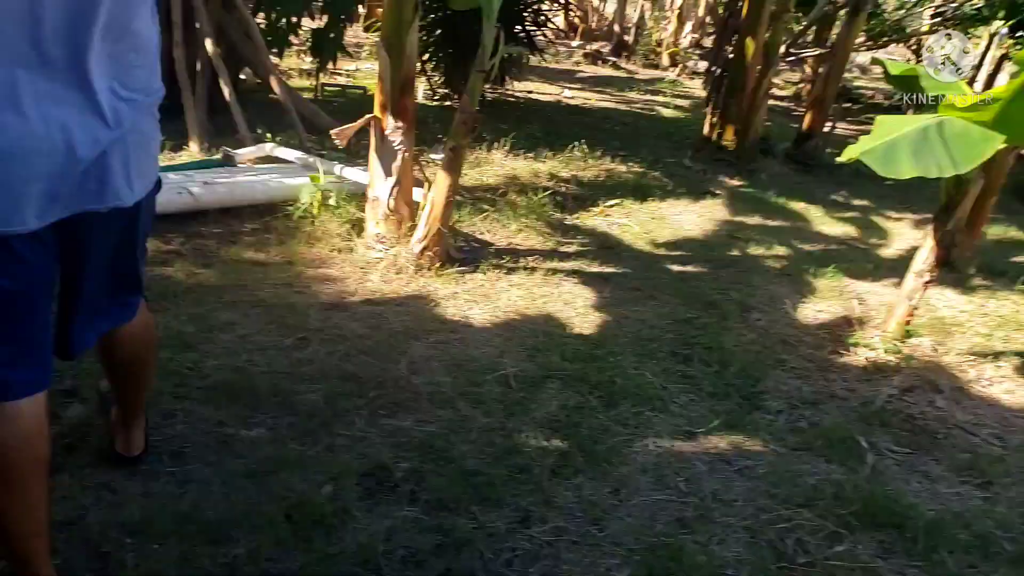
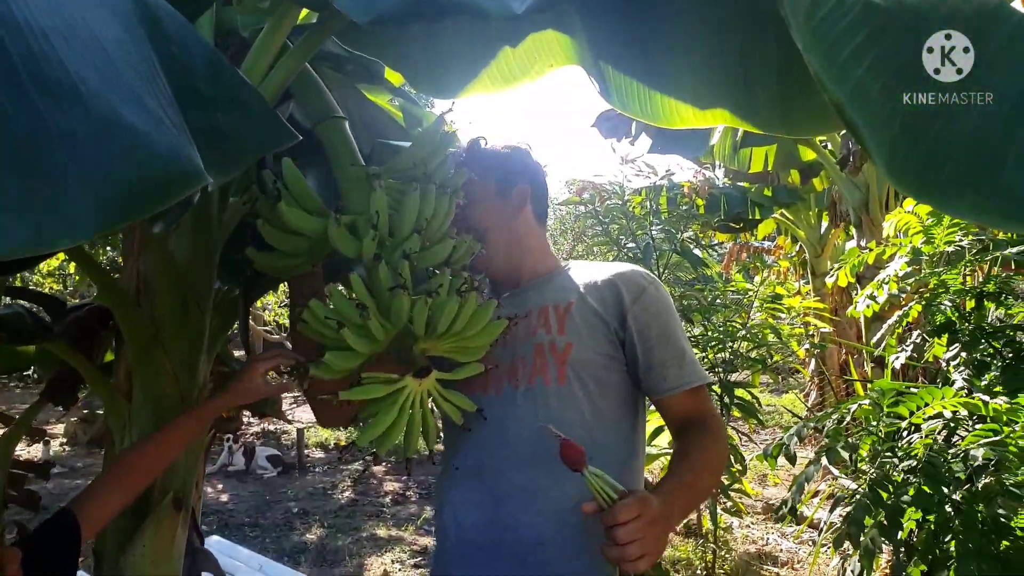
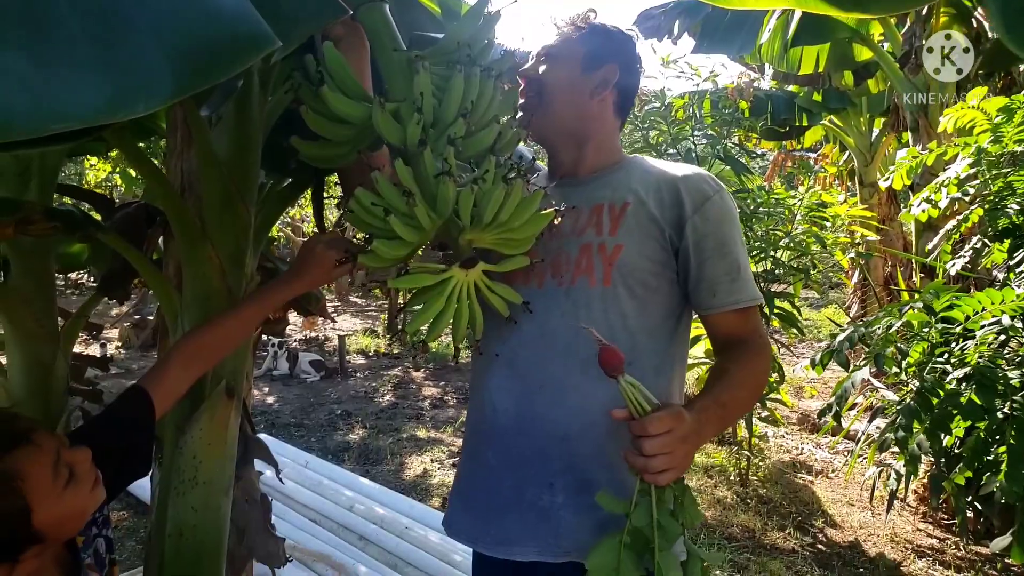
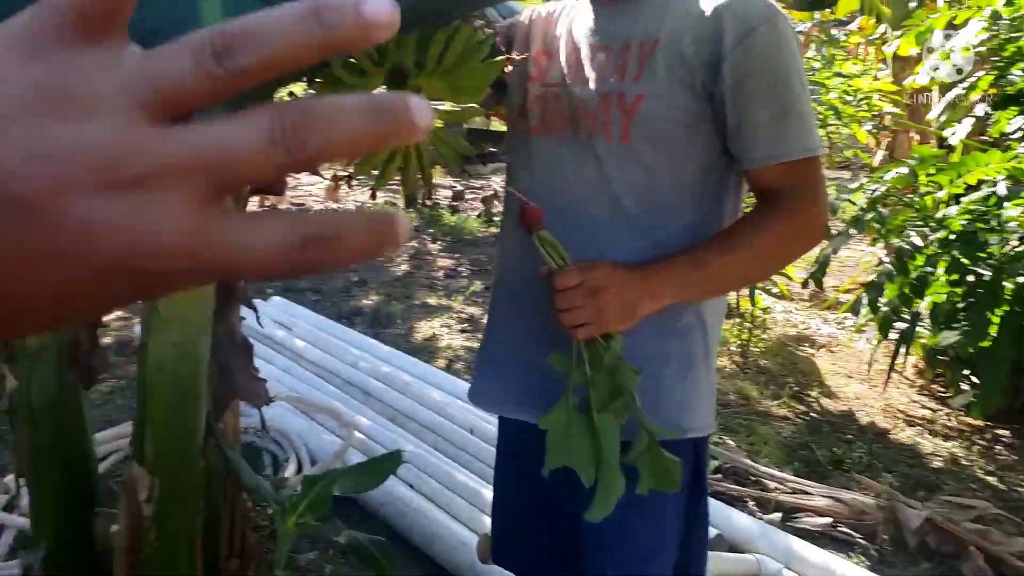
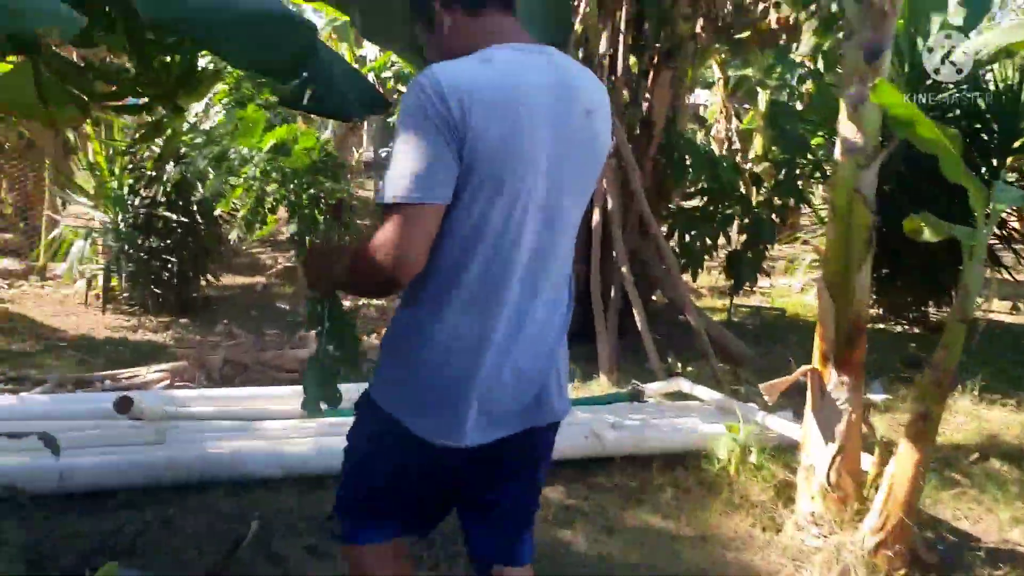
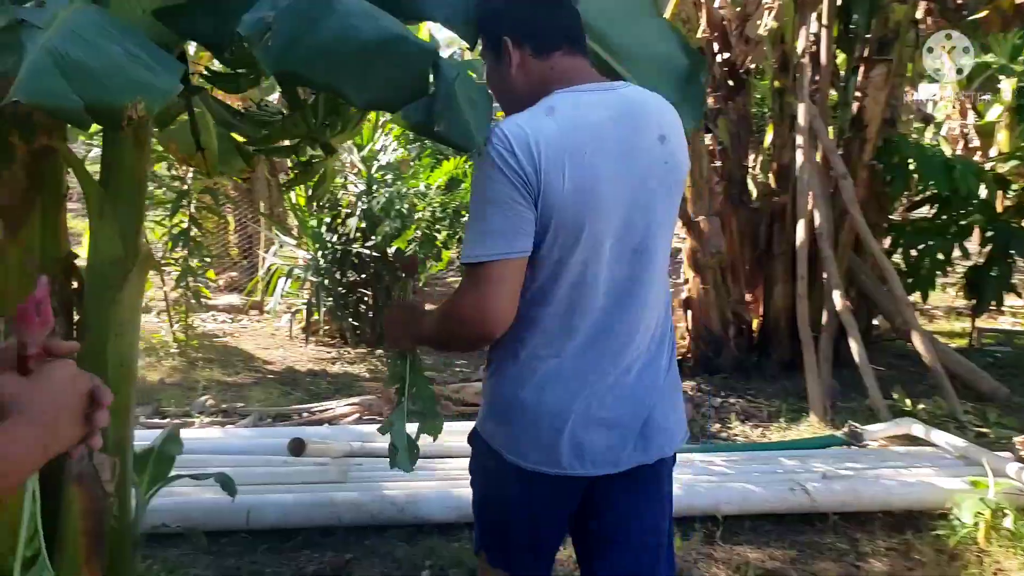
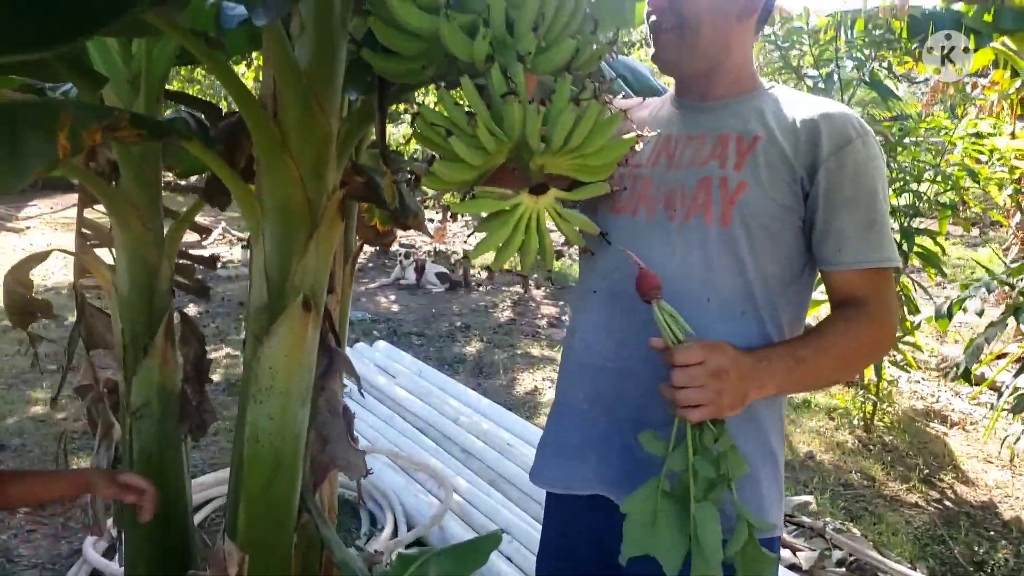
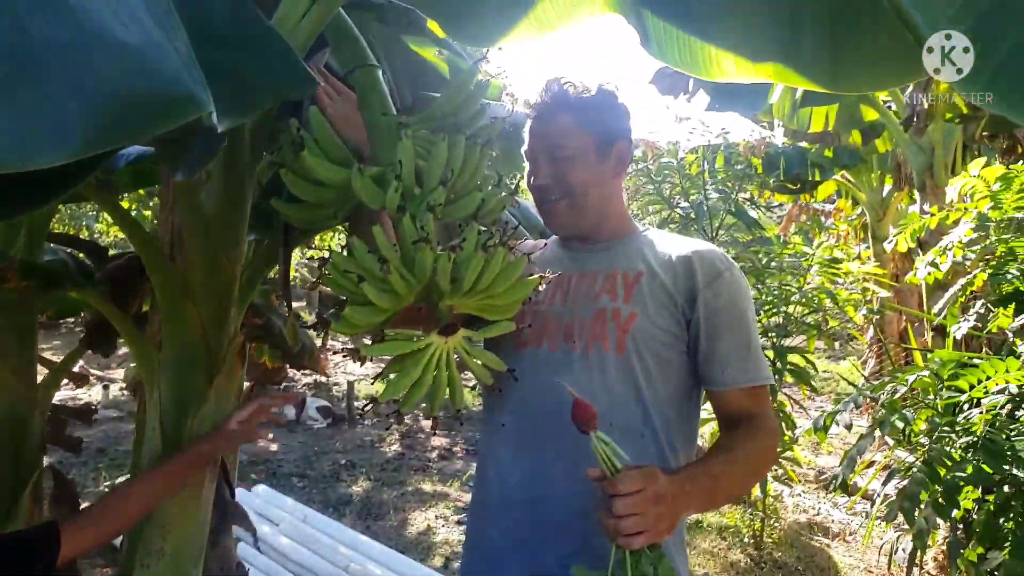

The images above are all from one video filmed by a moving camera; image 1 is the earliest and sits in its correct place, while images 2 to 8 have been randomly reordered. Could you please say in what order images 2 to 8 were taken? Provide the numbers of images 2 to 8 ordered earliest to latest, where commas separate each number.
5, 6, 4, 7, 8, 2, 3
